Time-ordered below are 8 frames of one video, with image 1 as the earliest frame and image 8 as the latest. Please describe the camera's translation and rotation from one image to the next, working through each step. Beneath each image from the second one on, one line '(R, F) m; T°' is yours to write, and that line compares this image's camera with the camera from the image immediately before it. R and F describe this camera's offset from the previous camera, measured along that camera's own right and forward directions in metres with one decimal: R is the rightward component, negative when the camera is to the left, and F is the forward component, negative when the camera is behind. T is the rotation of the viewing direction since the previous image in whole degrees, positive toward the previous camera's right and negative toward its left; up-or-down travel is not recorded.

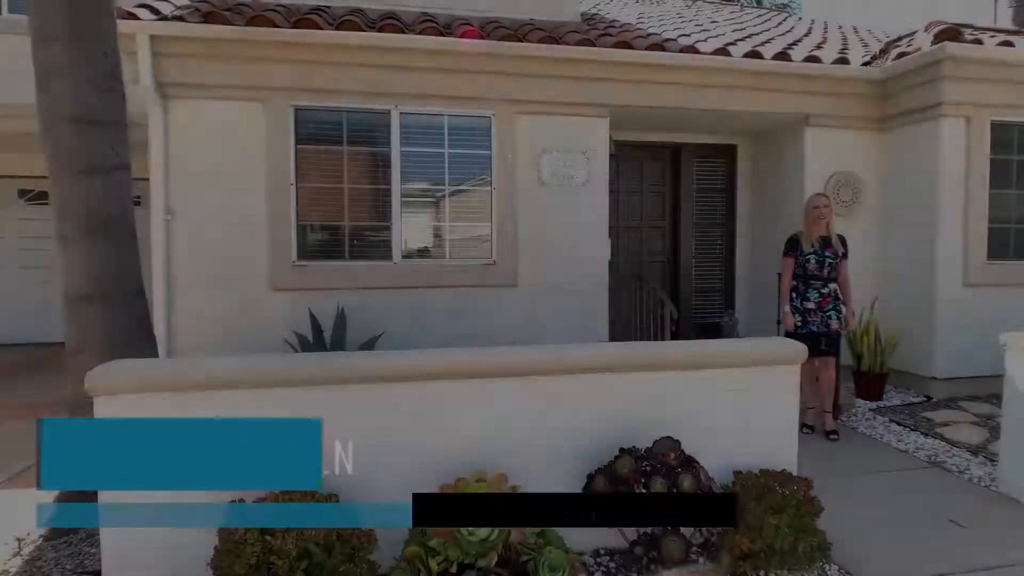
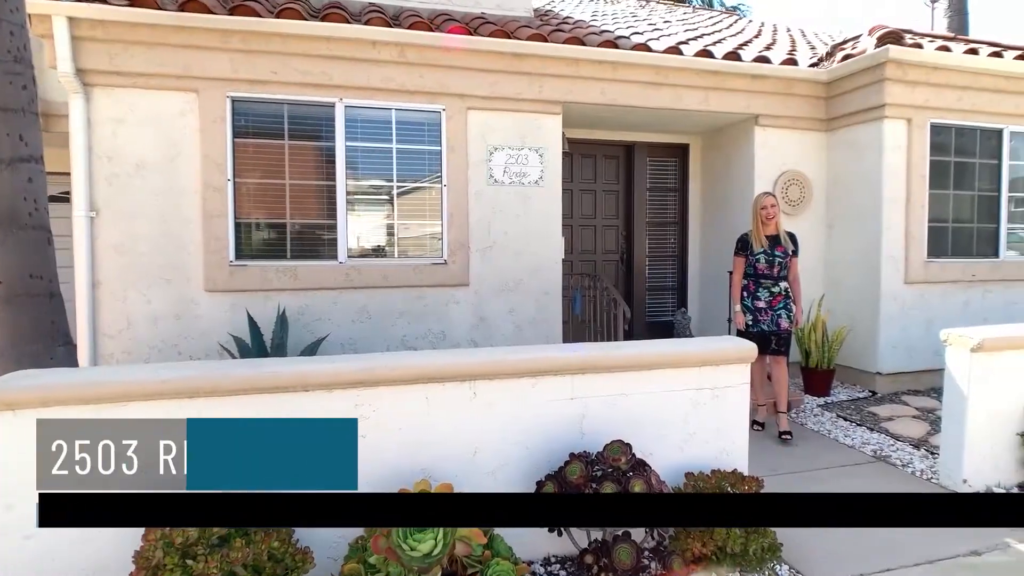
(0.0, +0.1) m; +4°
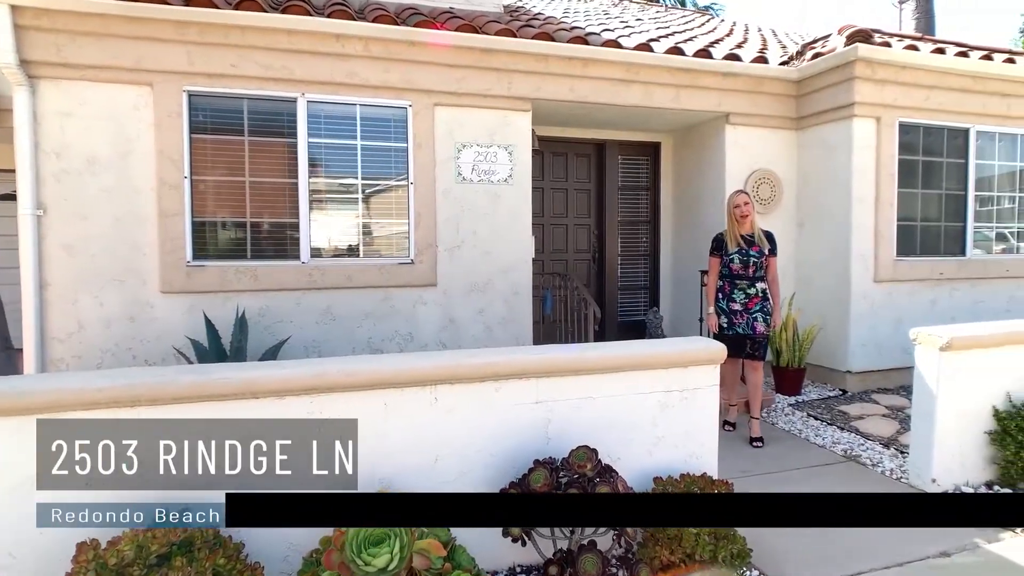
(+0.1, +0.1) m; +2°
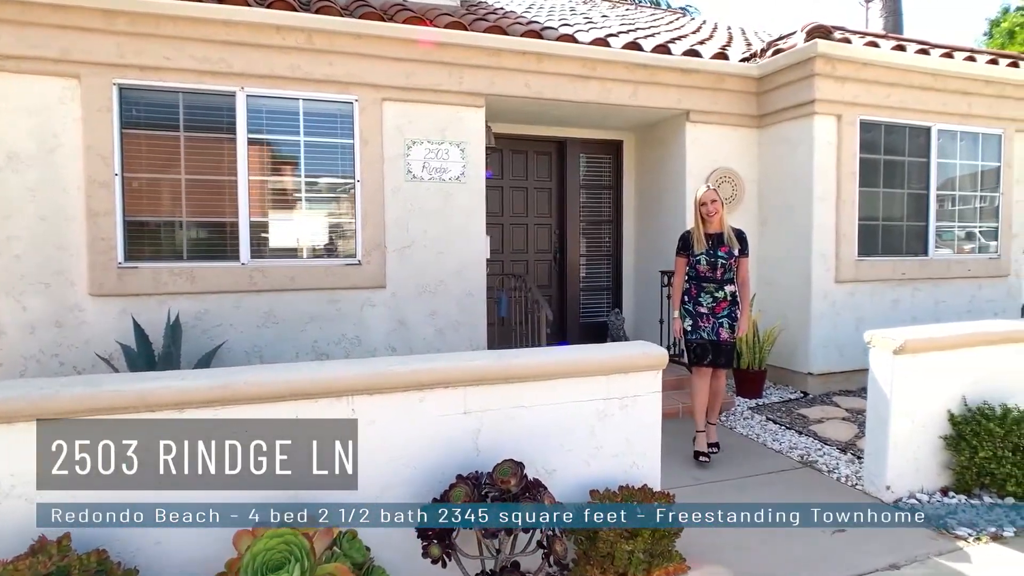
(+0.2, +0.2) m; +1°
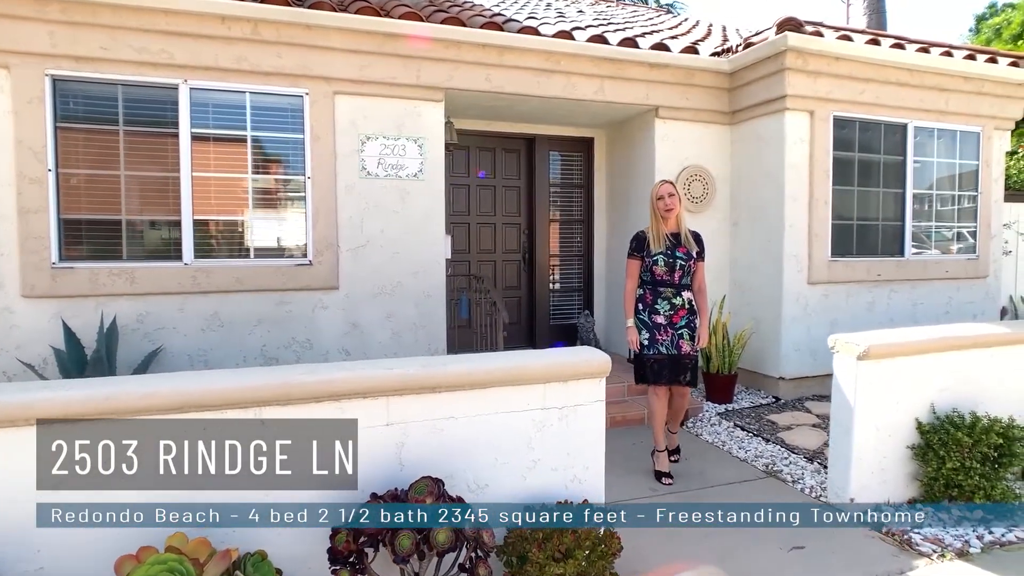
(+0.3, +0.2) m; 0°
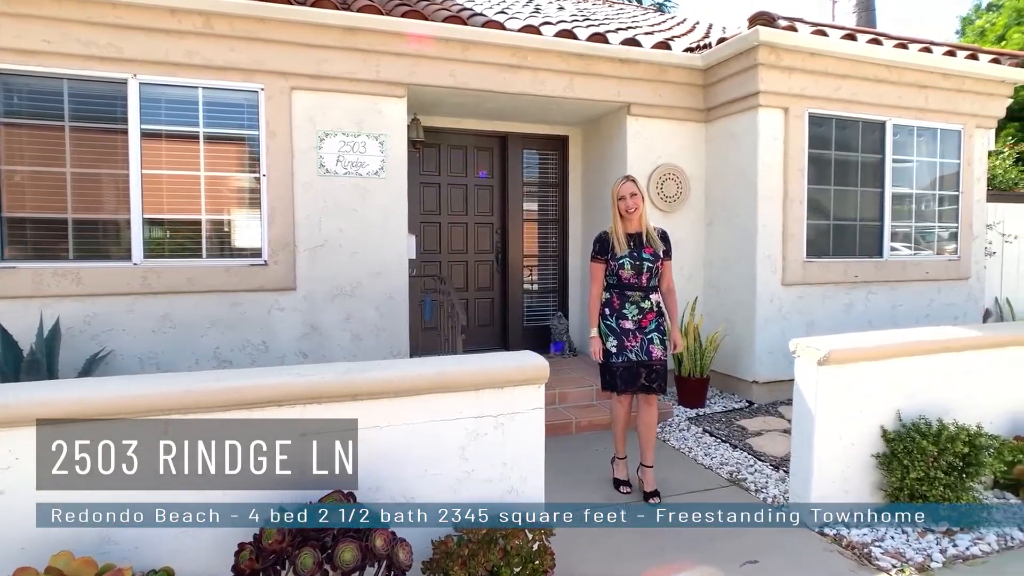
(+0.3, +0.1) m; 0°
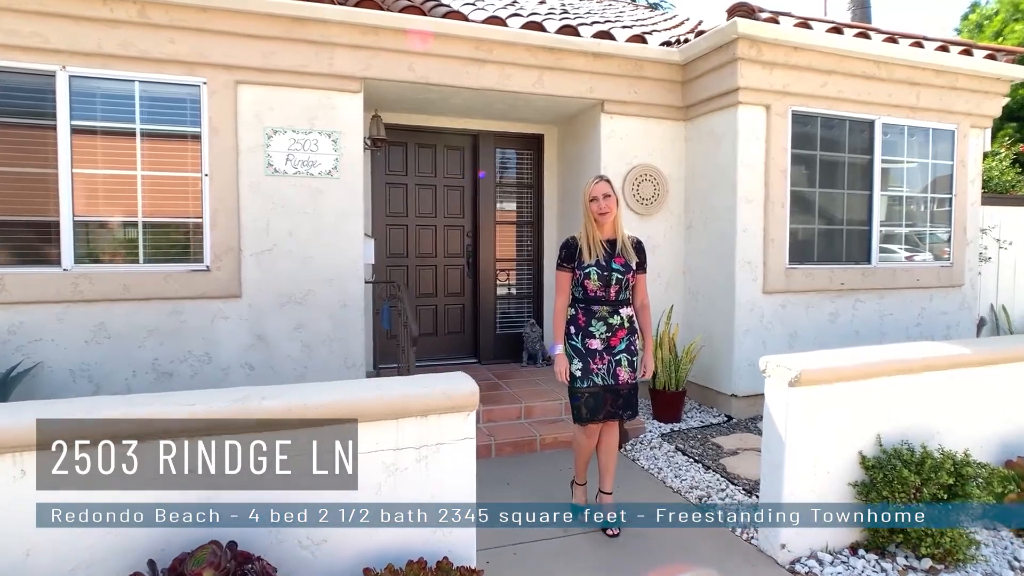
(+0.3, +0.3) m; 0°
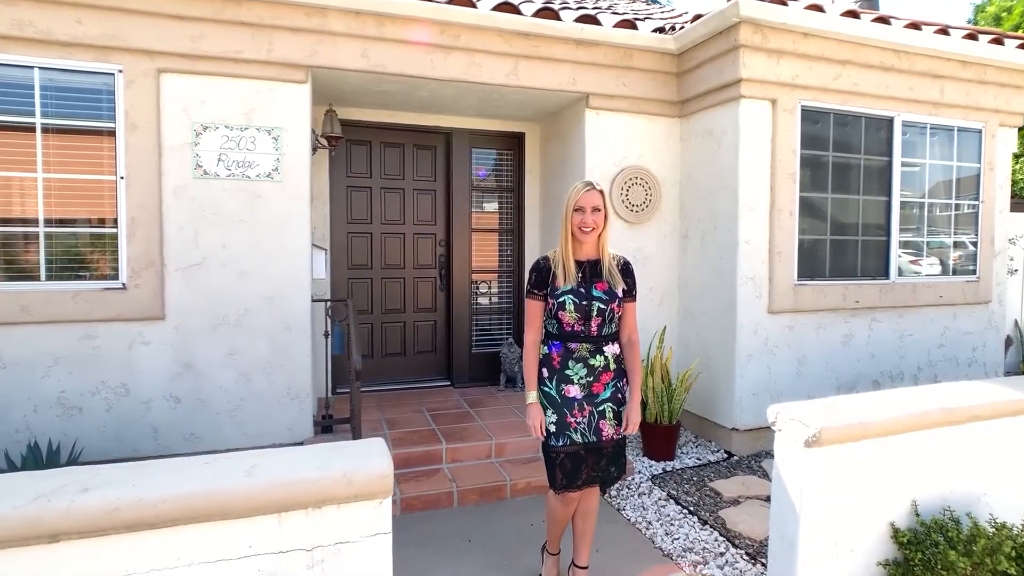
(+0.2, +0.6) m; 0°
